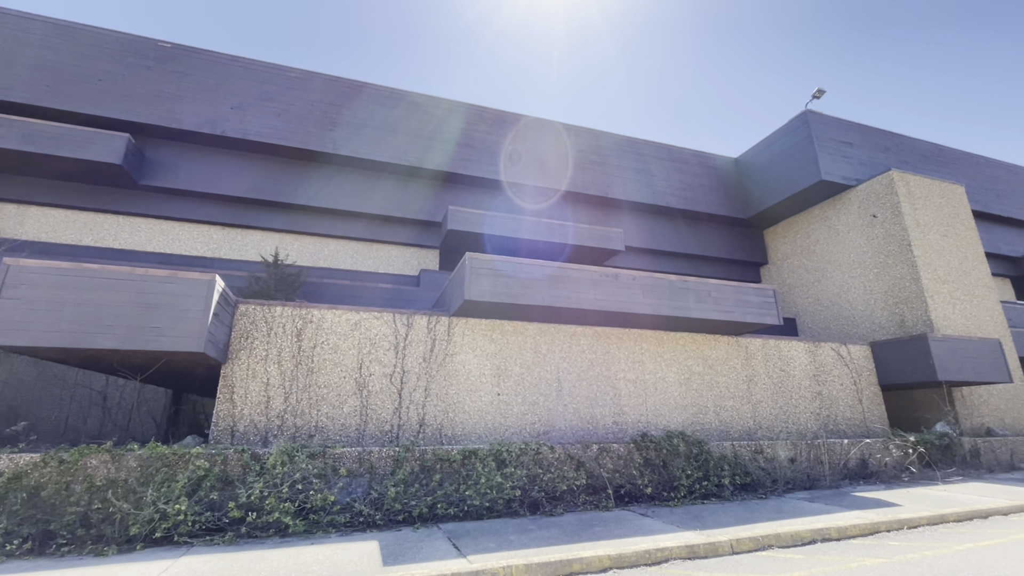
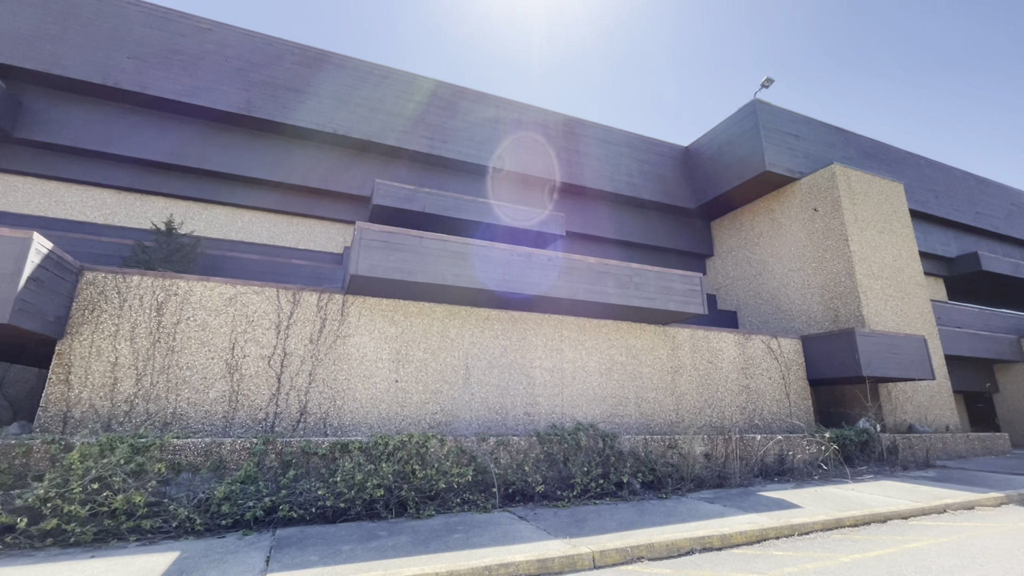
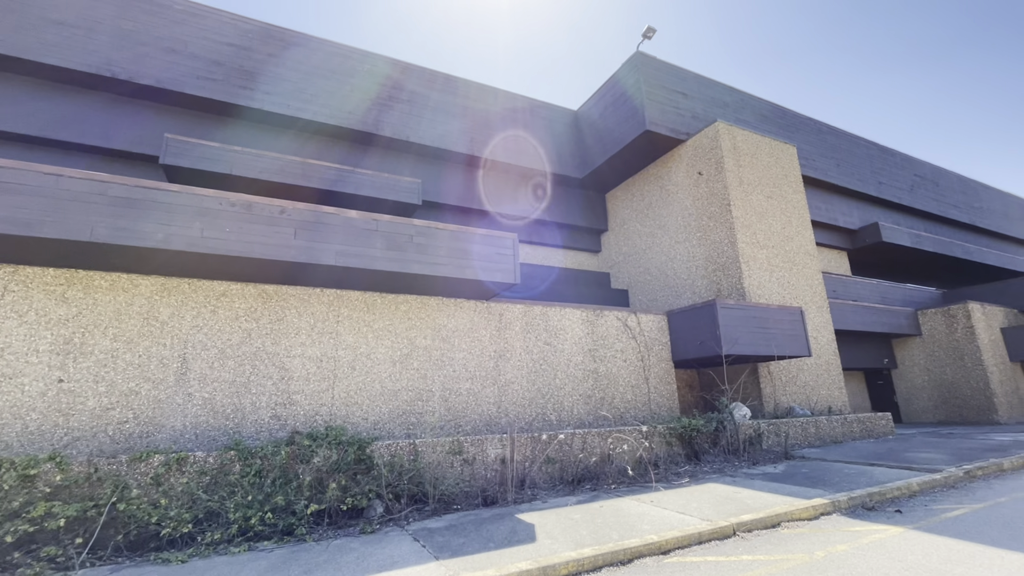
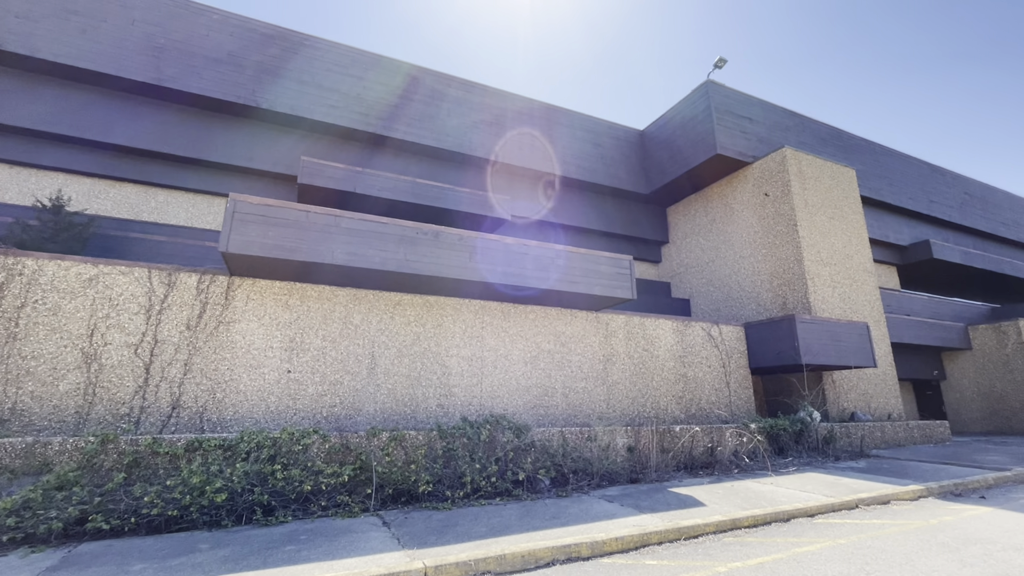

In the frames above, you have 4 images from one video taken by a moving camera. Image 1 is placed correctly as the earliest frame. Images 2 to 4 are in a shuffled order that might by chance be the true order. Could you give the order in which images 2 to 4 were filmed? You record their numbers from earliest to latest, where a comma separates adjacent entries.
2, 4, 3
